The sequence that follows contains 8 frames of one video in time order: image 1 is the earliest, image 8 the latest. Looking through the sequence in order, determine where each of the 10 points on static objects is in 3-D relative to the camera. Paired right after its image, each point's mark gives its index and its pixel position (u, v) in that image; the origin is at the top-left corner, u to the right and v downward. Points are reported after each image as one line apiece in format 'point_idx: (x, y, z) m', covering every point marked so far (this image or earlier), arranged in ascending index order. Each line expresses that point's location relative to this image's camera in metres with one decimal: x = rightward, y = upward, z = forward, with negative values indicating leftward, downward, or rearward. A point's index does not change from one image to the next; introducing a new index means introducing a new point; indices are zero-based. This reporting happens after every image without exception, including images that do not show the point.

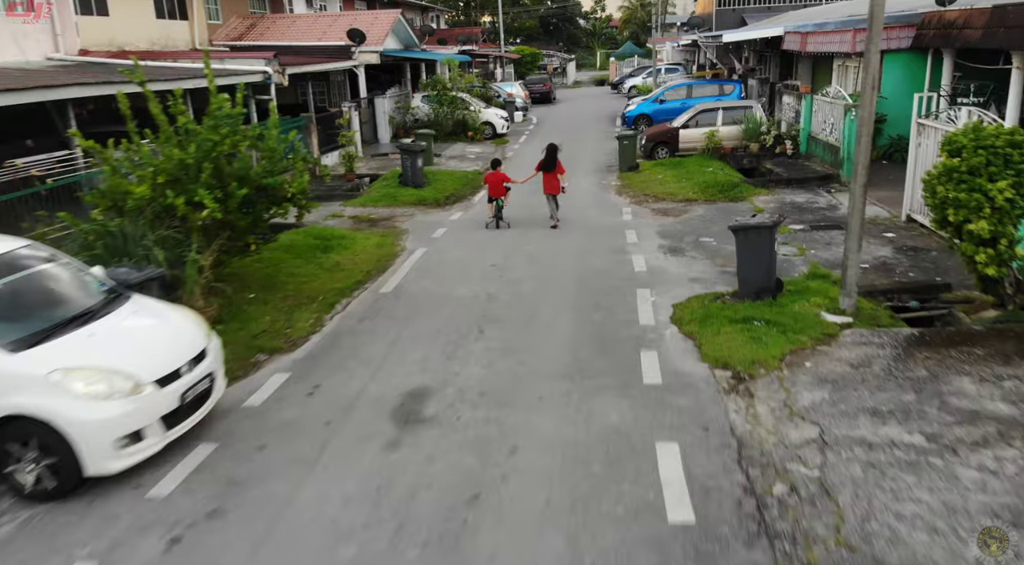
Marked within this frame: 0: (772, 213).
0: (+4.6, +1.2, +12.5) m
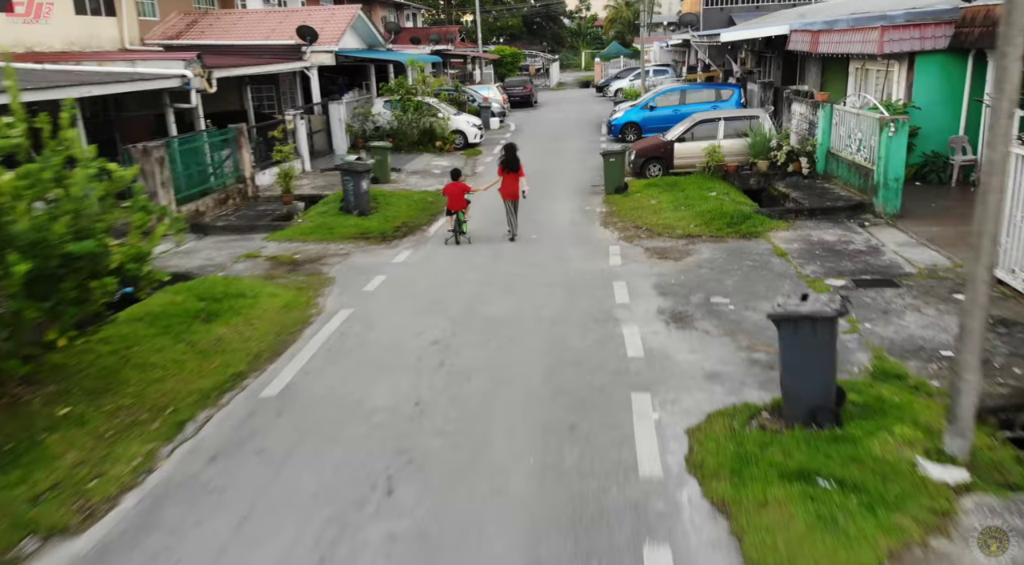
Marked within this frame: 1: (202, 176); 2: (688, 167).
0: (+4.0, +0.4, +9.9) m
1: (-6.4, +2.2, +14.7) m
2: (+4.1, +2.7, +16.5) m
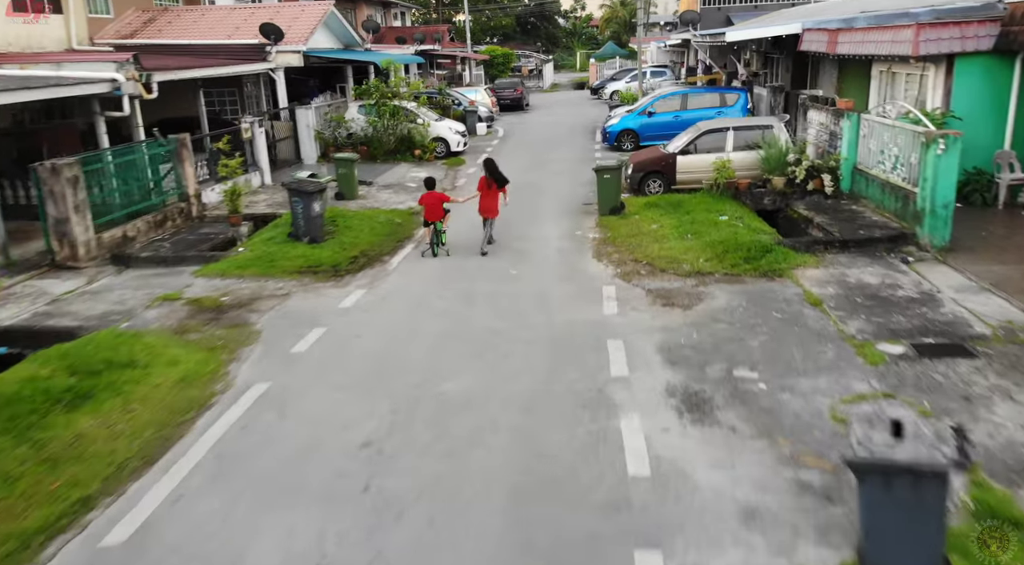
0: (+3.7, -0.3, +8.0) m
1: (-6.7, +1.6, +12.8) m
2: (+3.7, +2.1, +14.6) m
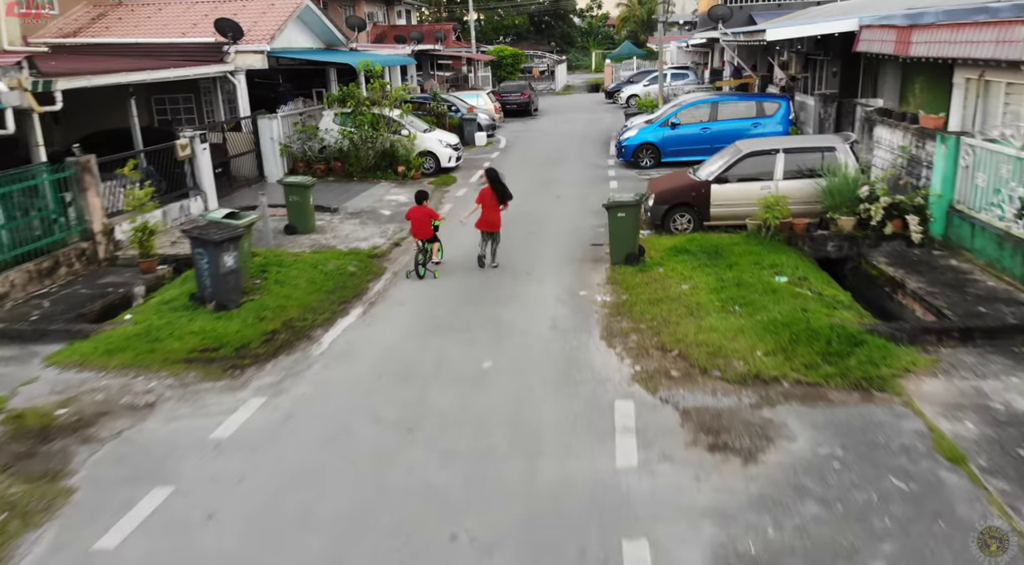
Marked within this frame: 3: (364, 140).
0: (+3.4, -1.3, +4.9) m
1: (-6.9, +0.7, +9.9) m
2: (+3.6, +1.0, +11.6) m
3: (-3.6, +3.5, +17.4) m
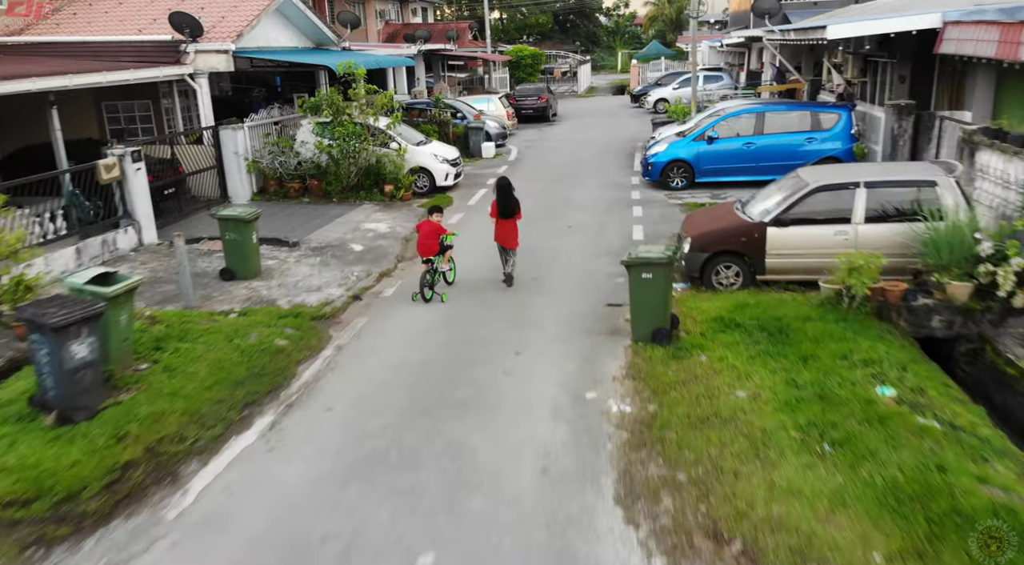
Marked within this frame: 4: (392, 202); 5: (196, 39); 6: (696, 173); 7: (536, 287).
0: (+3.0, -2.2, +2.2) m
1: (-7.1, -0.1, +7.5) m
2: (+3.5, +0.1, +8.8) m
3: (-3.5, +2.7, +14.8) m
4: (-2.5, +1.7, +14.9) m
5: (-6.3, +4.9, +14.3) m
6: (+3.9, +2.3, +15.0) m
7: (+0.3, -0.1, +9.4) m
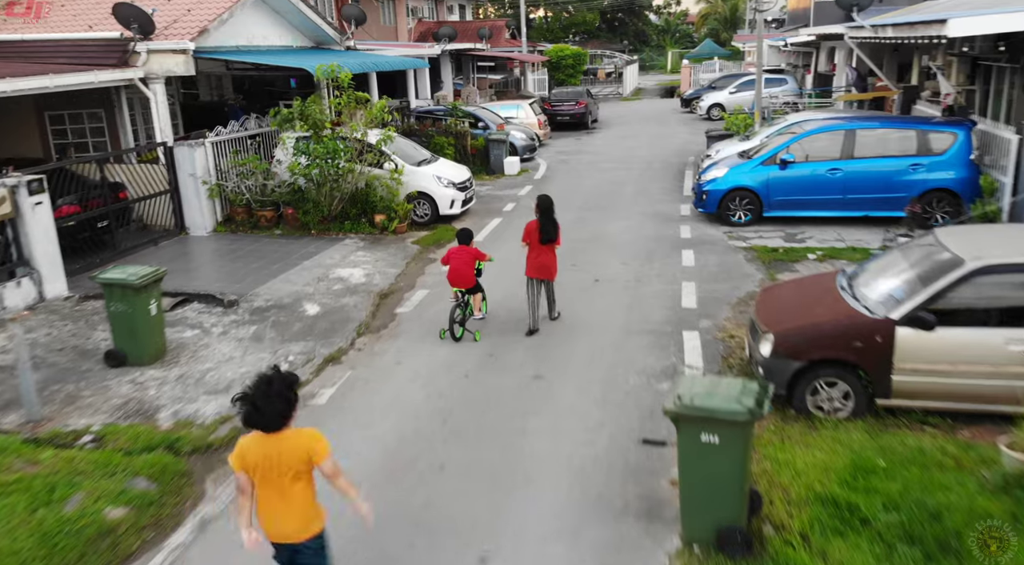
0: (+2.4, -3.2, -0.9) m
1: (-7.3, -0.9, +5.0) m
2: (+3.4, -0.9, +5.7) m
3: (-3.2, +1.8, +12.1) m
4: (-2.2, +0.8, +12.2) m
5: (-6.0, +4.1, +11.8) m
6: (+4.2, +1.3, +11.8) m
7: (+0.3, -1.0, +6.5) m
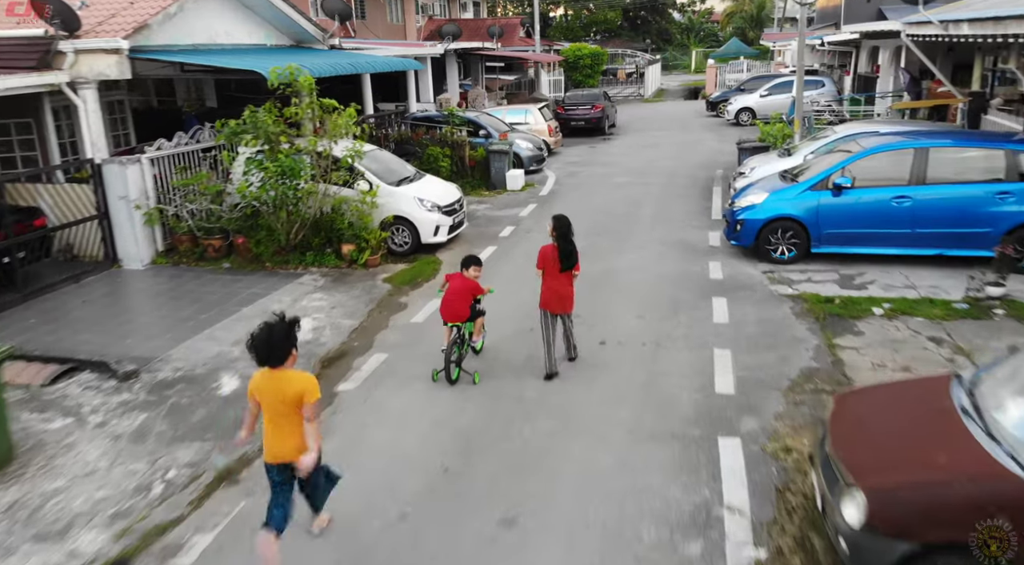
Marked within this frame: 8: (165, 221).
0: (+1.9, -3.9, -3.0) m
1: (-7.6, -1.5, +3.2) m
2: (+3.1, -1.6, +3.6) m
3: (-3.3, +1.2, +10.2) m
4: (-2.3, +0.2, +10.2) m
5: (-6.1, +3.5, +9.9) m
6: (+4.1, +0.6, +9.7) m
7: (0.0, -1.7, +4.5) m
8: (-5.1, +0.9, +10.5) m
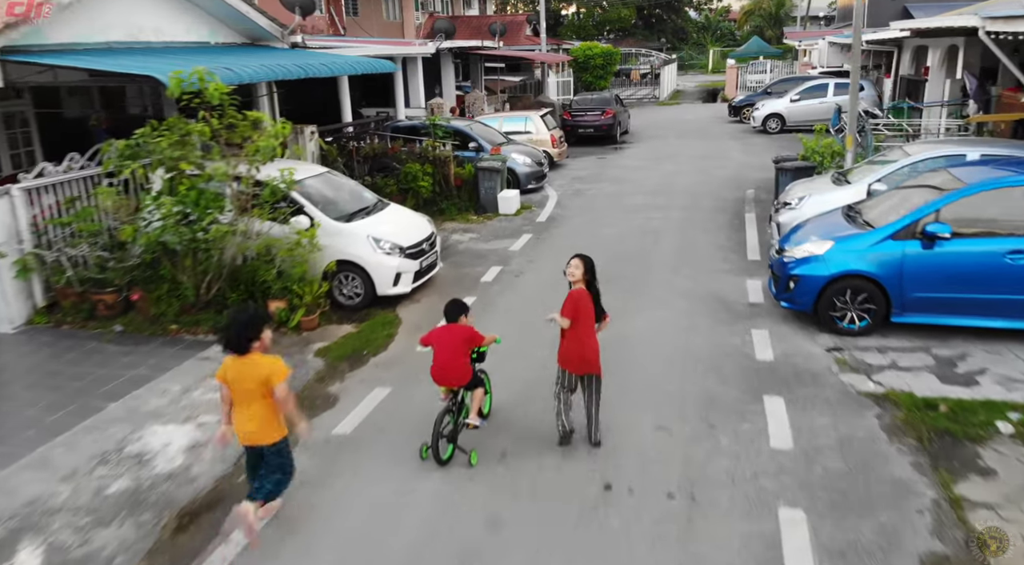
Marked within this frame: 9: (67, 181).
0: (+1.5, -4.7, -5.4) m
1: (-7.9, -2.2, +1.0) m
2: (+2.7, -2.4, +1.2) m
3: (-3.5, +0.4, +7.9) m
4: (-2.5, -0.6, +7.9) m
5: (-6.3, +2.8, +7.6) m
6: (+3.8, -0.2, +7.2) m
7: (-0.4, -2.4, +2.1) m
8: (-5.3, +0.2, +8.2) m
9: (-5.3, +1.2, +8.4) m
